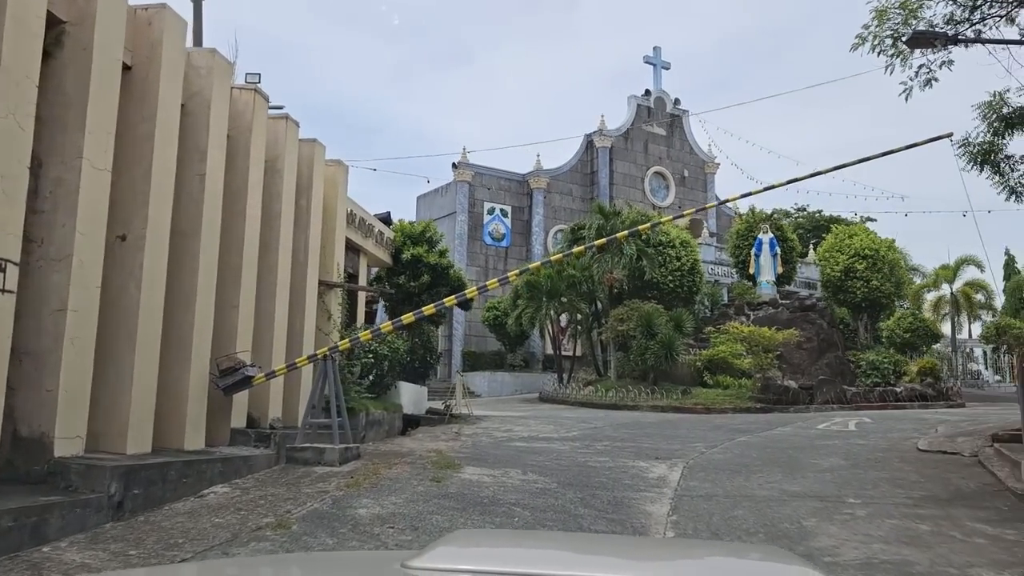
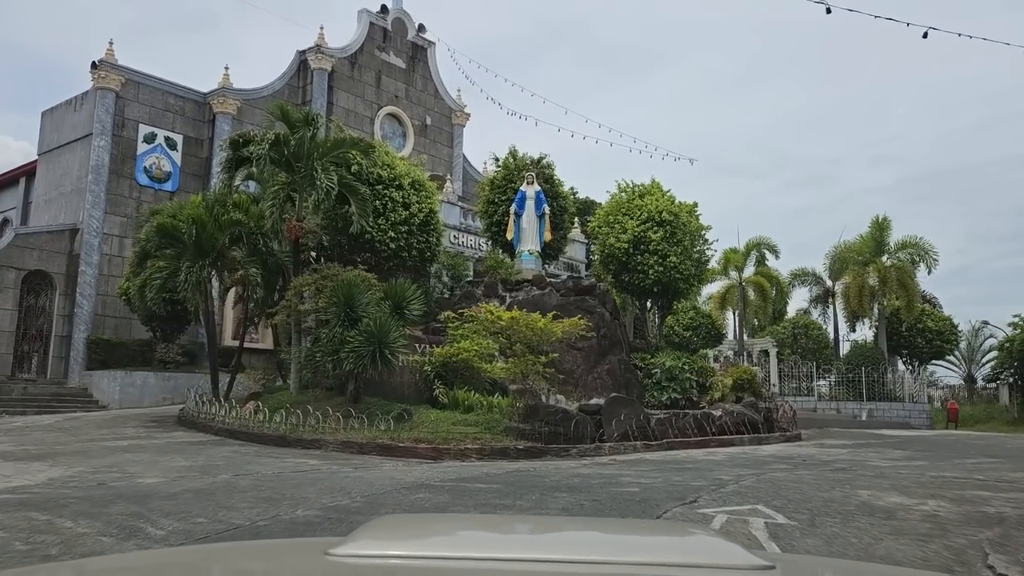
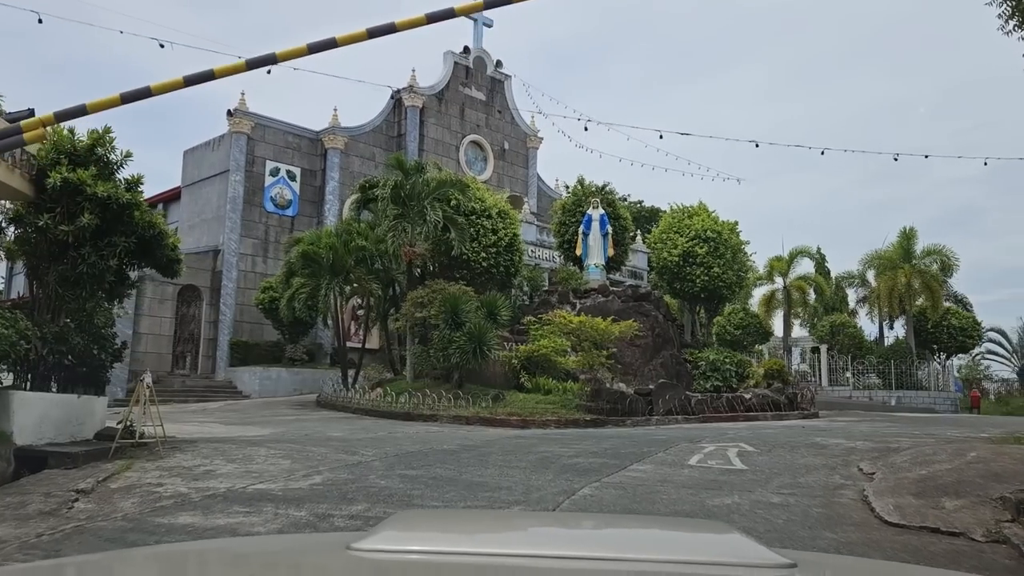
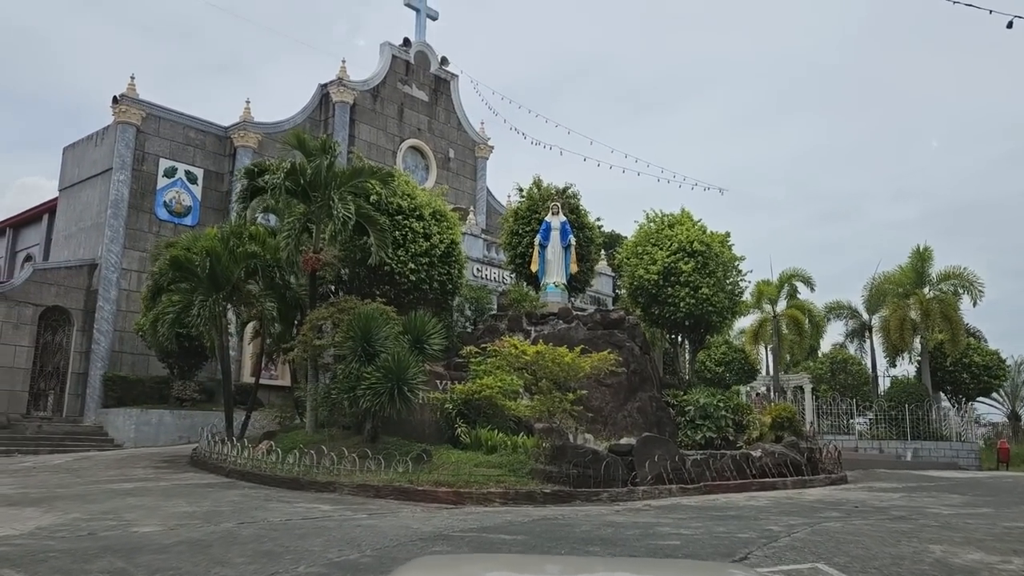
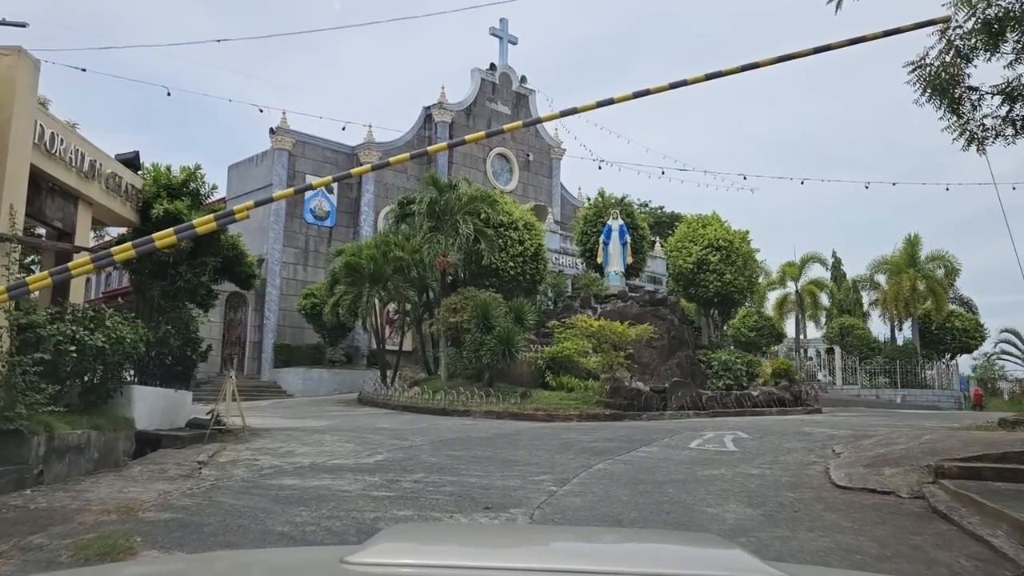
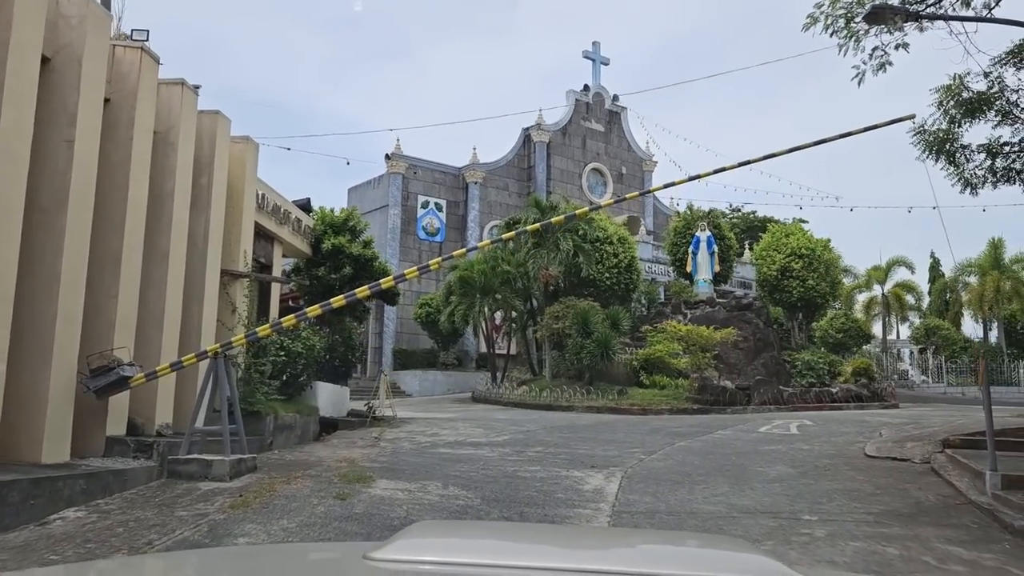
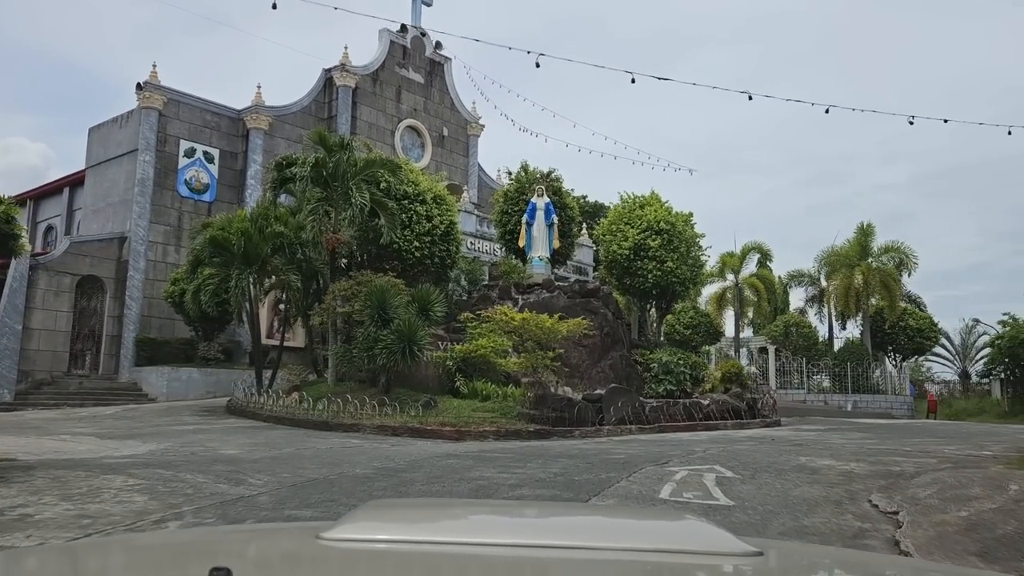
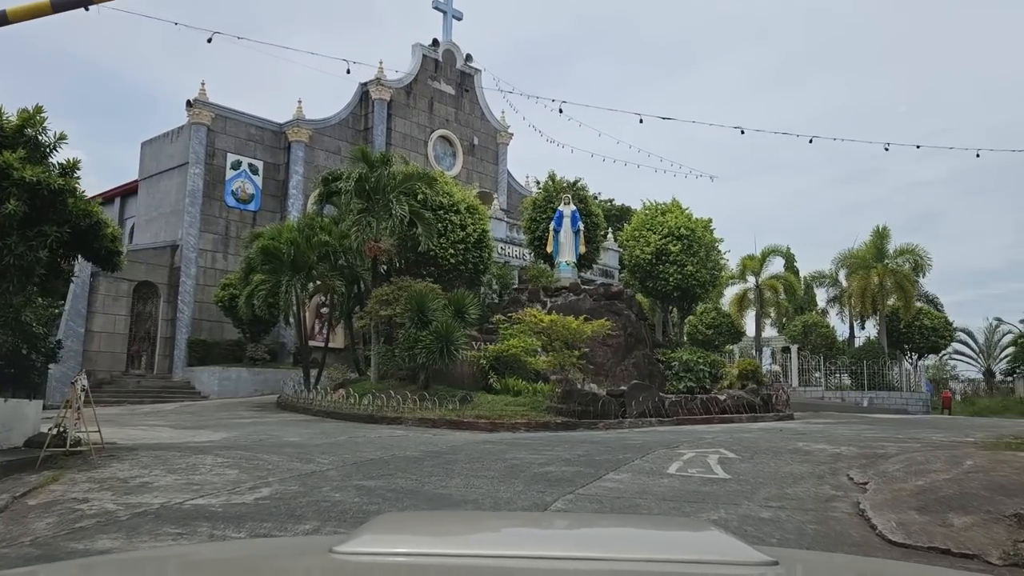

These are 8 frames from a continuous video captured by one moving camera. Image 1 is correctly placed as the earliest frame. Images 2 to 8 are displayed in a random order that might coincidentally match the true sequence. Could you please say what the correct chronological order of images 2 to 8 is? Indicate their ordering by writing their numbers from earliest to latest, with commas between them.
6, 5, 3, 8, 7, 2, 4
